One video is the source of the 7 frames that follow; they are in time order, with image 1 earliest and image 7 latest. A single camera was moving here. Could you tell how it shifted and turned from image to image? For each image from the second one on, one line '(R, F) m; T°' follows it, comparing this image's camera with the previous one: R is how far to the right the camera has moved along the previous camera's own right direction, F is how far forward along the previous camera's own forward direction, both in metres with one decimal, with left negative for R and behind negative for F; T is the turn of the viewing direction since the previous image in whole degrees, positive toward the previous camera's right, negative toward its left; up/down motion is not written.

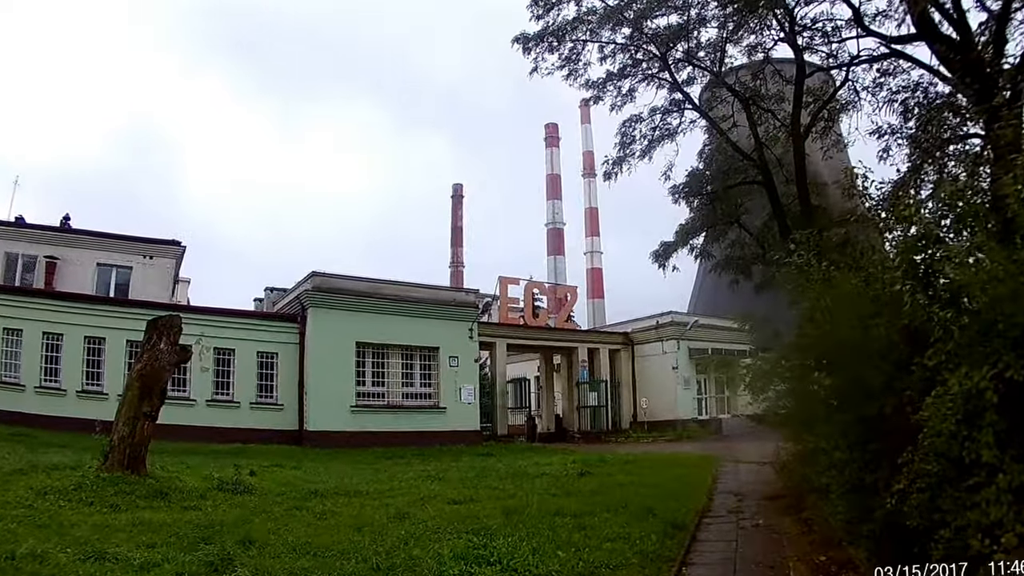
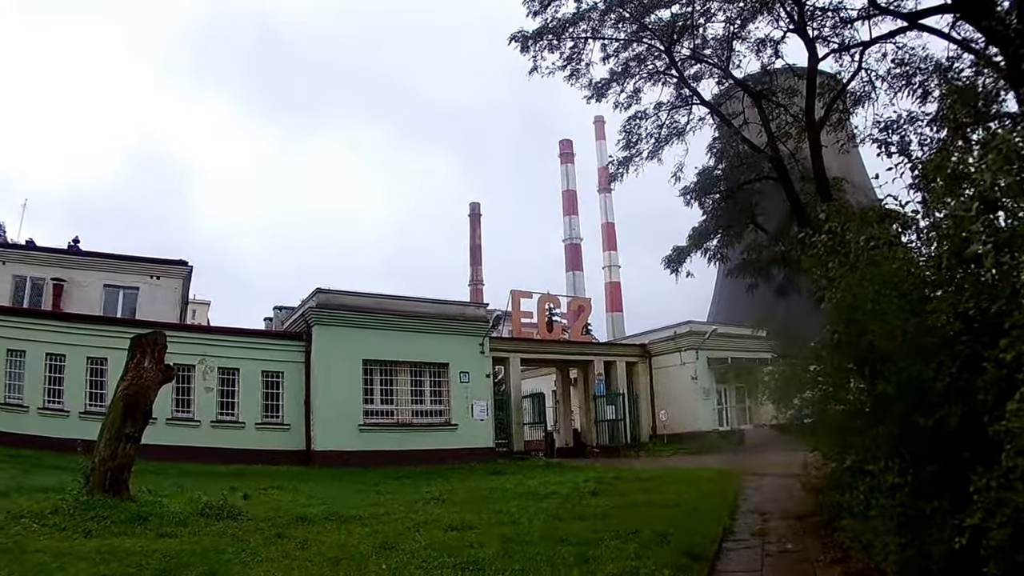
(+0.2, +0.7) m; -1°
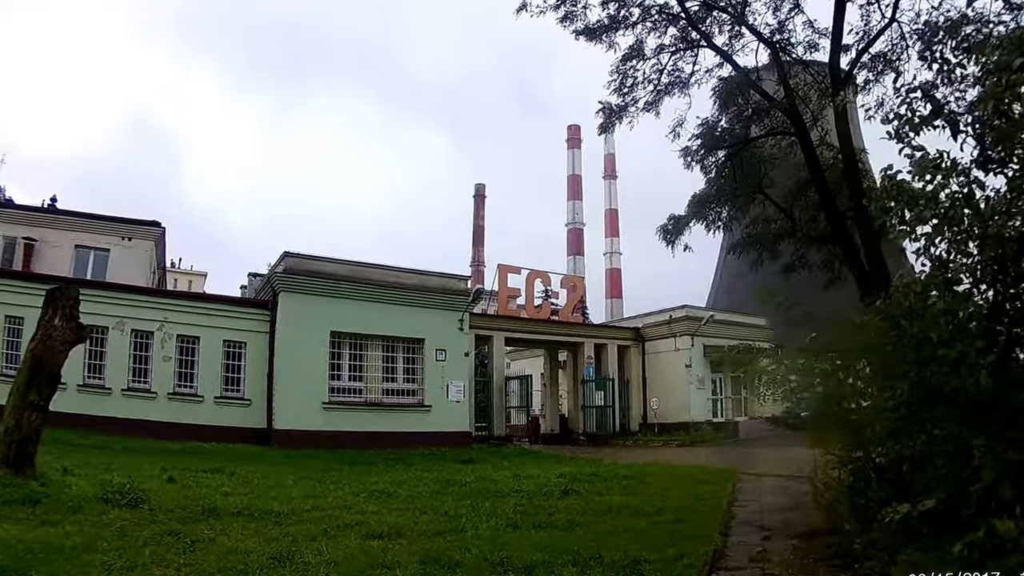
(+0.4, +1.7) m; 0°
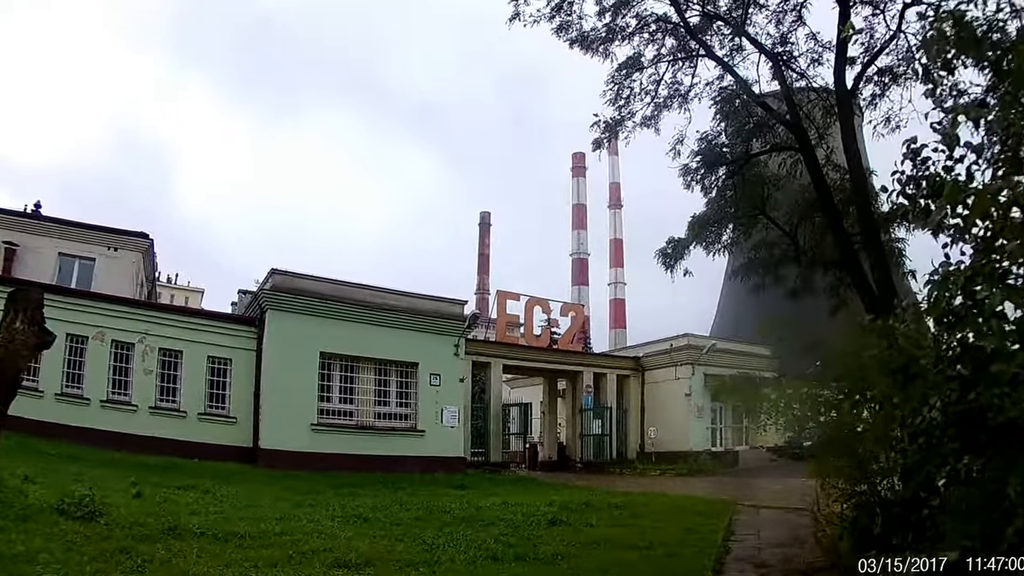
(+0.2, +0.4) m; 0°
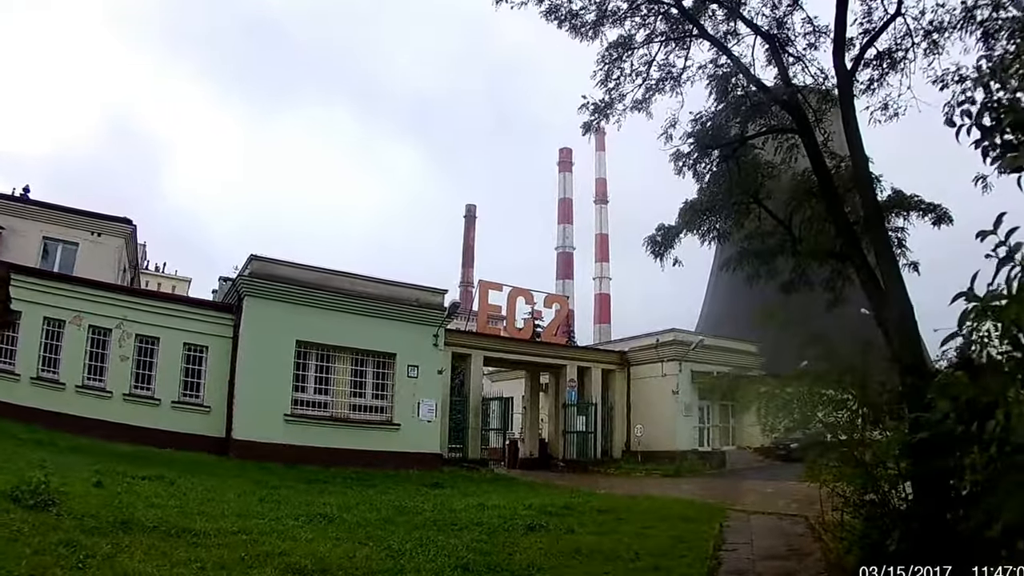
(+0.1, +0.6) m; +1°
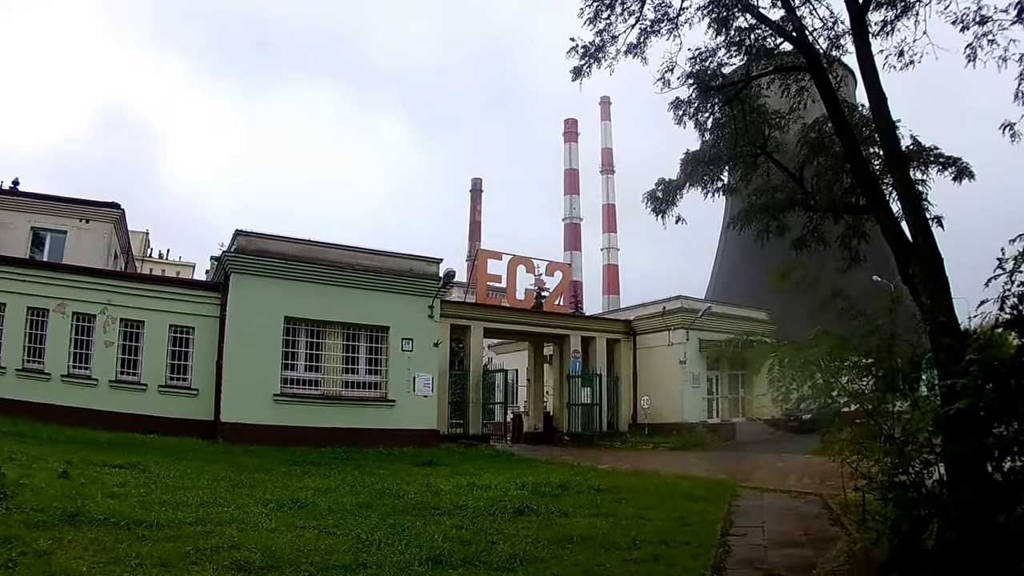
(+0.2, +0.8) m; -1°
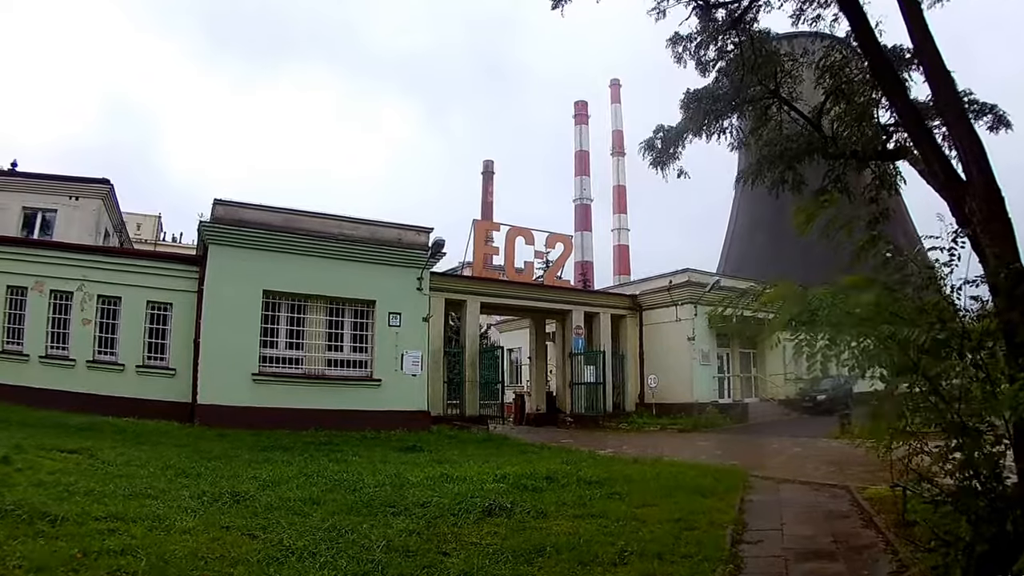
(+0.3, +1.3) m; -1°
